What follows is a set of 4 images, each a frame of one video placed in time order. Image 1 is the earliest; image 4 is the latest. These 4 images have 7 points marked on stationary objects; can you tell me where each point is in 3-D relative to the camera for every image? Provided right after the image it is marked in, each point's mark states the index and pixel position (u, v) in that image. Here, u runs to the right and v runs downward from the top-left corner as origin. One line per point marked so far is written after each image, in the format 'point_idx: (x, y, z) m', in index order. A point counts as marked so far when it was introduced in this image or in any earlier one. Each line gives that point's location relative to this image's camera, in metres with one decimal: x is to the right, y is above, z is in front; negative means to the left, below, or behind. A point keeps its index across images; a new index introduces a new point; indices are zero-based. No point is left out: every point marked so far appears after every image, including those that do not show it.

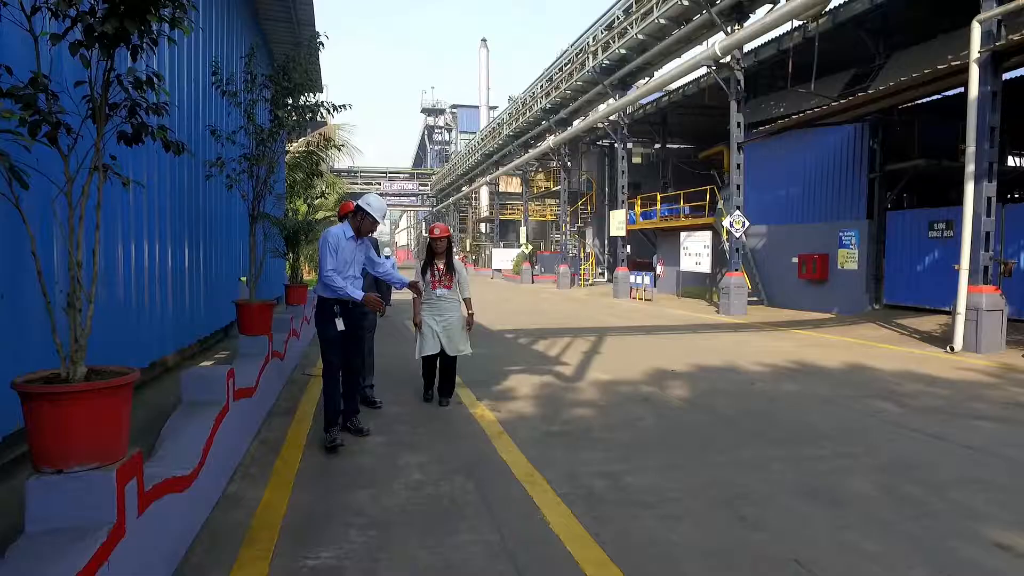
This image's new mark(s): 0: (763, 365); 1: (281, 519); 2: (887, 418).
0: (+3.5, -1.1, +9.2) m
1: (-1.3, -1.3, +3.7) m
2: (+3.6, -1.2, +6.3) m
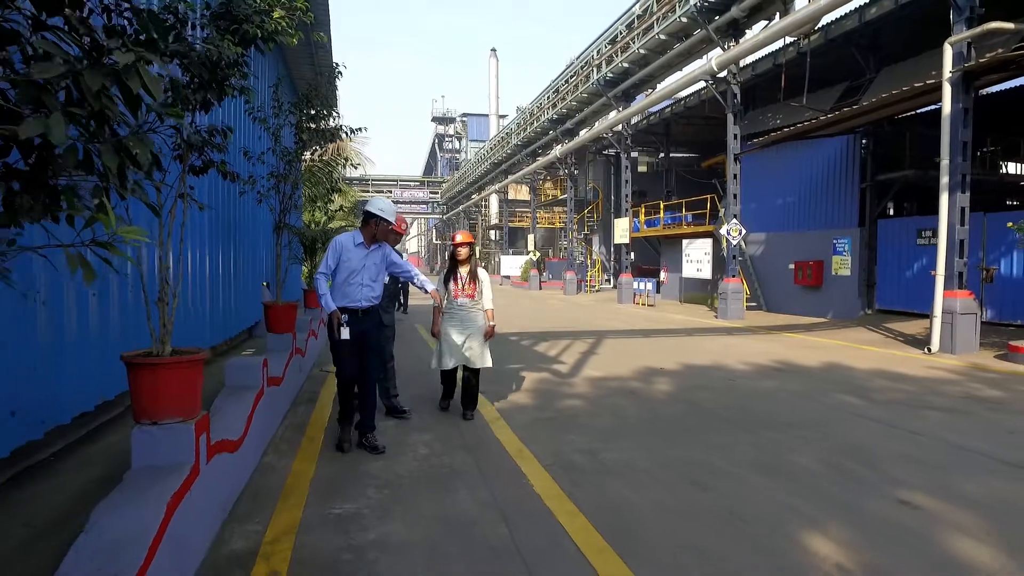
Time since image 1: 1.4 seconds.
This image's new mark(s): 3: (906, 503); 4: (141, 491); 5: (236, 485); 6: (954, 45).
0: (+3.5, -1.1, +9.9) m
1: (-1.3, -1.3, +4.5) m
2: (+3.5, -1.3, +7.0) m
3: (+2.4, -1.3, +4.2) m
4: (-1.5, -0.8, +2.8) m
5: (-1.6, -1.2, +4.0) m
6: (+6.9, +3.8, +10.5) m
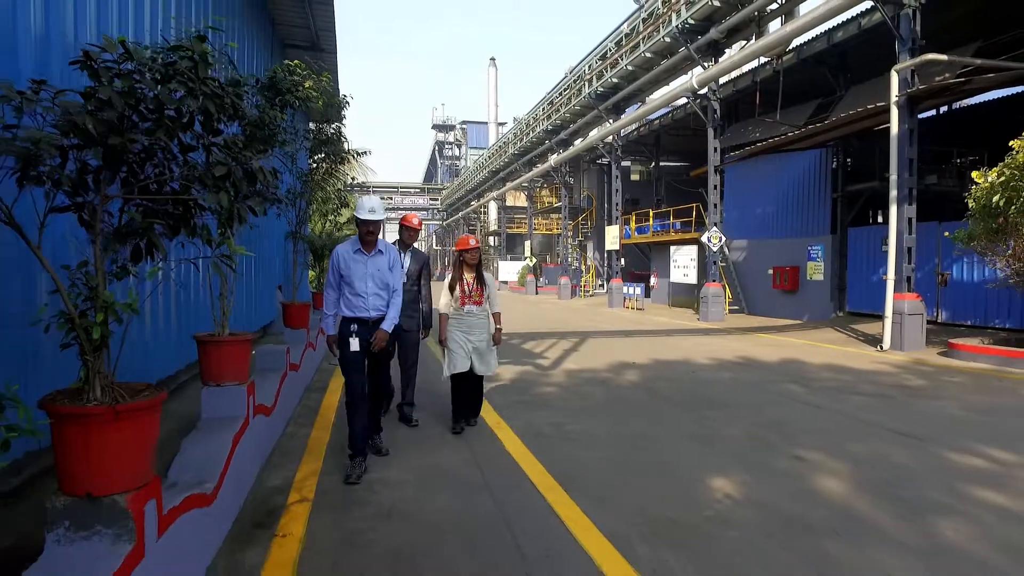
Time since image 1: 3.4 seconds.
0: (+3.3, -1.2, +11.0) m
1: (-1.5, -1.3, +5.6) m
2: (+3.3, -1.3, +8.1) m
3: (+2.2, -1.3, +5.2) m
4: (-1.7, -0.8, +3.9) m
5: (-1.8, -1.2, +5.1) m
6: (+6.7, +3.7, +11.6) m
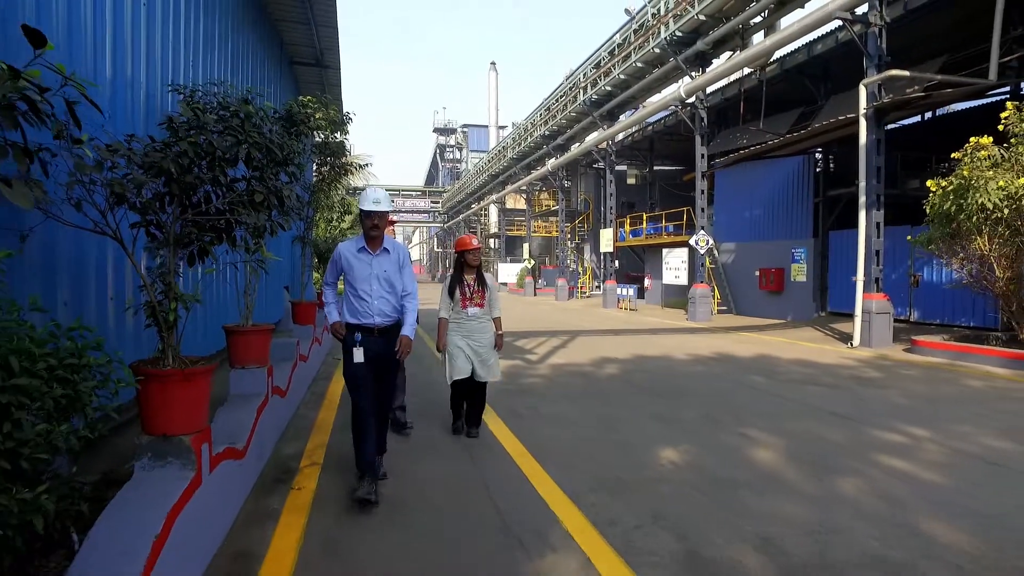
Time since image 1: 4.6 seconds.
0: (+3.1, -1.2, +11.8) m
1: (-1.7, -1.3, +6.4) m
2: (+3.2, -1.3, +8.9) m
3: (+2.1, -1.3, +6.0) m
4: (-1.9, -0.8, +4.7) m
5: (-2.0, -1.2, +5.9) m
6: (+6.6, +3.7, +12.4) m
